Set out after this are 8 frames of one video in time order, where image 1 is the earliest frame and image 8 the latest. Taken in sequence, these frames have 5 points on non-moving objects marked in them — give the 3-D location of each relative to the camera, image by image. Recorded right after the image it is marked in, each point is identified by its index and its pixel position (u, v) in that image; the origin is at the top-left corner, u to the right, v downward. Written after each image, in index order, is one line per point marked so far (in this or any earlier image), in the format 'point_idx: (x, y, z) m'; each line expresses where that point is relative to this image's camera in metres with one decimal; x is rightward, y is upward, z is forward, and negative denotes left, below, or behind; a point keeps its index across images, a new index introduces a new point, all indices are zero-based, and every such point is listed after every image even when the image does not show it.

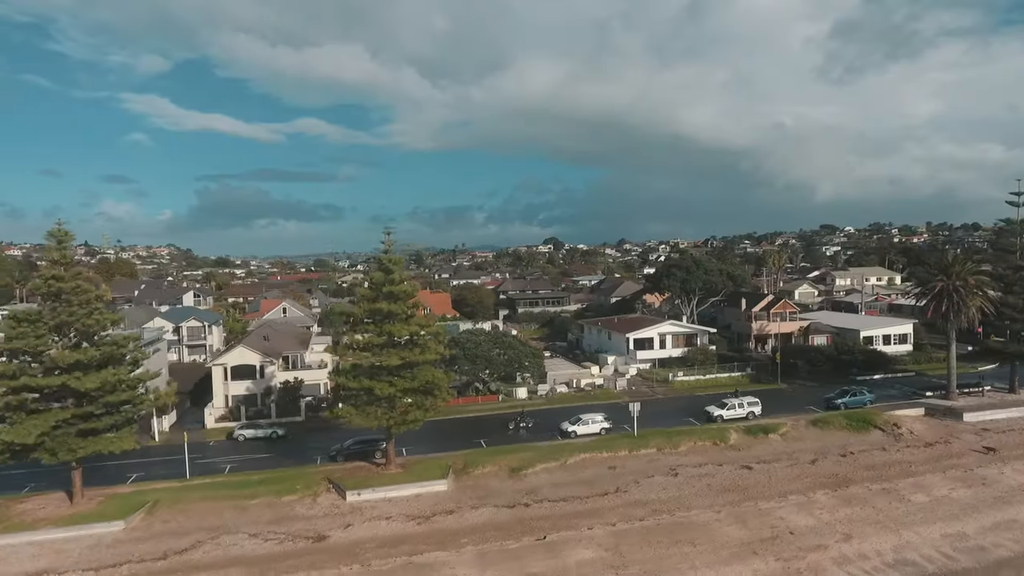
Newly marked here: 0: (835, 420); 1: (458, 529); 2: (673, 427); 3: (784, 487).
0: (+5.7, -2.3, +19.6) m
1: (-0.6, -2.9, +13.4) m
2: (+2.7, -2.3, +18.9) m
3: (+3.8, -2.8, +15.5) m
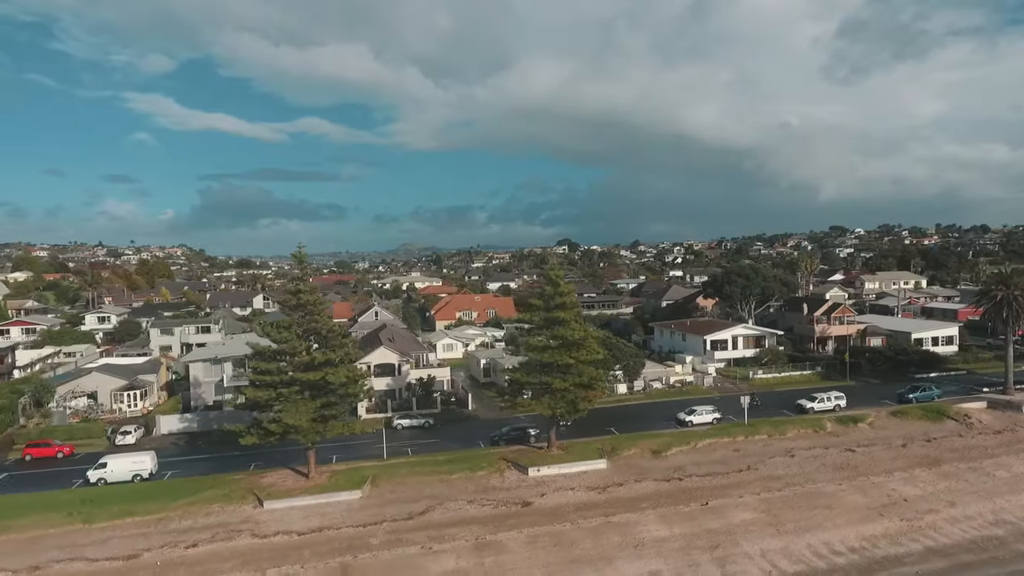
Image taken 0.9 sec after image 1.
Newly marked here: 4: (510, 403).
0: (+8.2, -2.5, +22.7) m
1: (+1.8, -3.1, +16.5) m
2: (+5.2, -2.5, +21.9) m
3: (+6.3, -3.0, +18.5) m
4: (+0.3, -1.9, +19.6) m
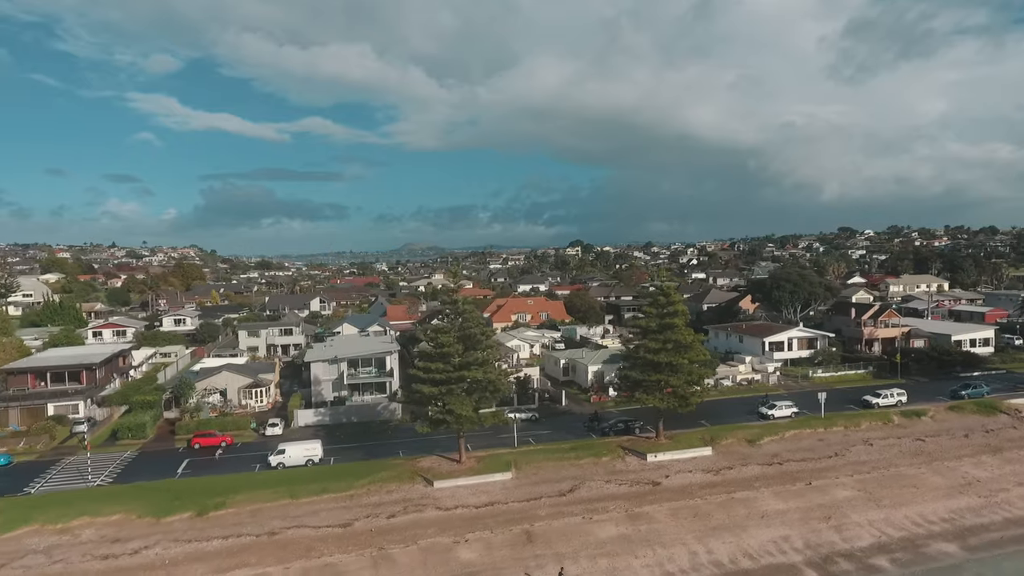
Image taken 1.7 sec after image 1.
0: (+10.4, -2.7, +25.4) m
1: (+4.1, -3.3, +19.2) m
2: (+7.4, -2.7, +24.7) m
3: (+8.5, -3.1, +21.2) m
4: (+2.5, -2.0, +22.3) m
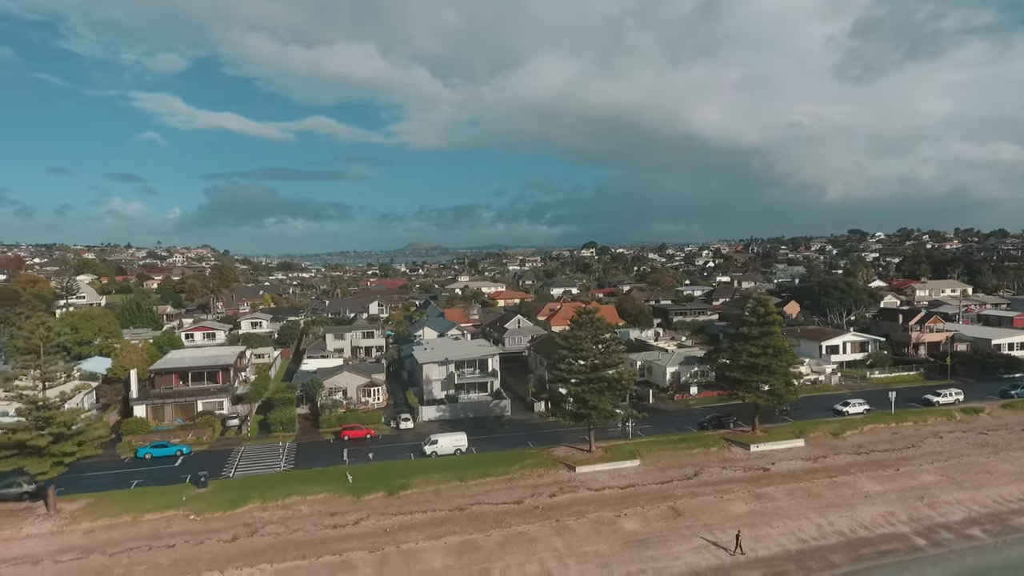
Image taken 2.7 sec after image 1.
0: (+13.0, -3.0, +28.4) m
1: (+6.6, -3.6, +22.3) m
2: (+10.0, -3.0, +27.7) m
3: (+11.0, -3.4, +24.3) m
4: (+5.1, -2.3, +25.4) m
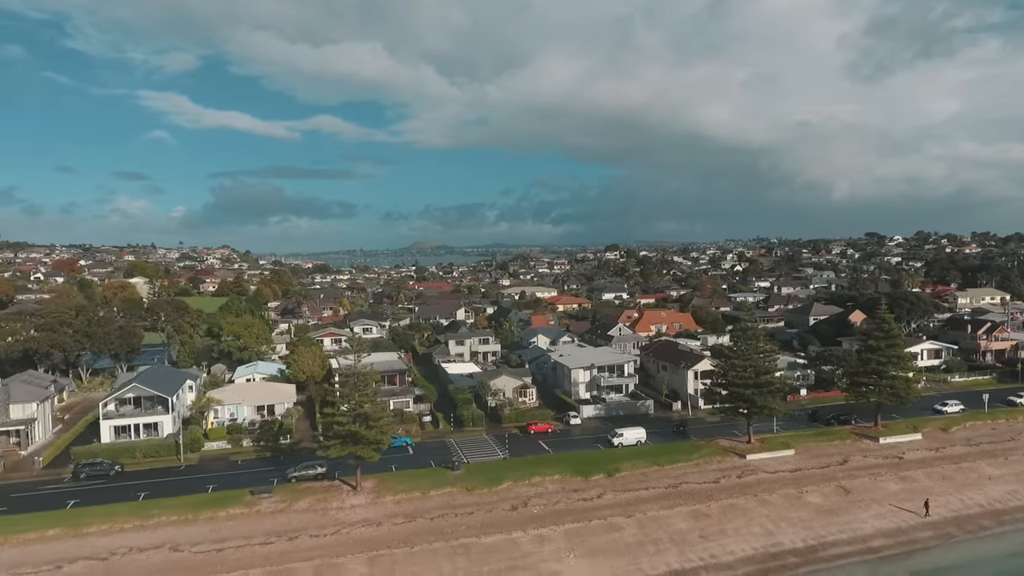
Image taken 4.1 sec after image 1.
0: (+17.4, -3.5, +33.3) m
1: (+11.0, -4.1, +27.2) m
2: (+14.4, -3.5, +32.7) m
3: (+15.4, -4.0, +29.2) m
4: (+9.5, -2.8, +30.4) m
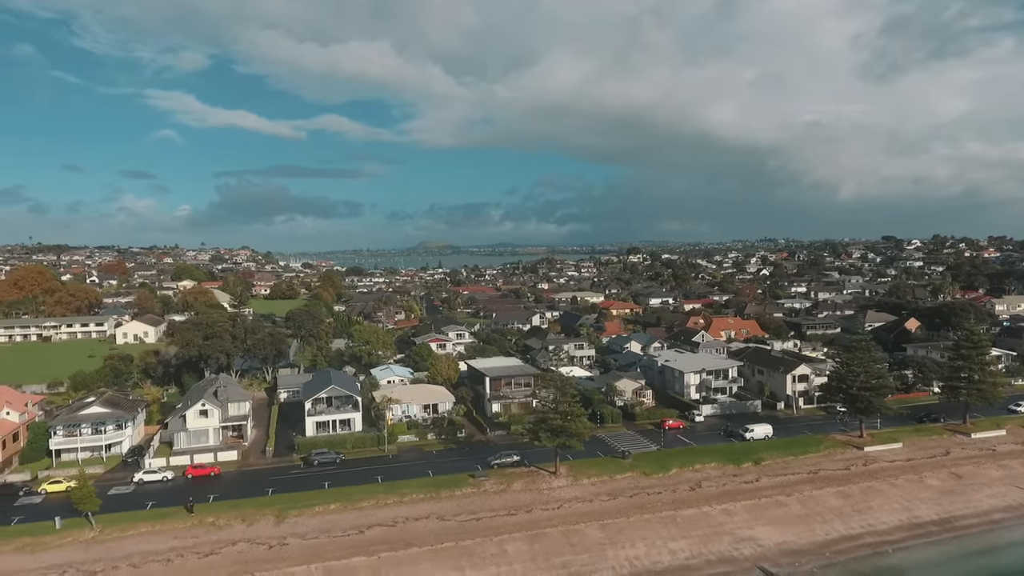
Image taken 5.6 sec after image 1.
0: (+21.8, -4.1, +38.3) m
1: (+15.4, -4.6, +32.2) m
2: (+18.8, -4.1, +37.6) m
3: (+19.8, -4.5, +34.1) m
4: (+13.9, -3.4, +35.3) m
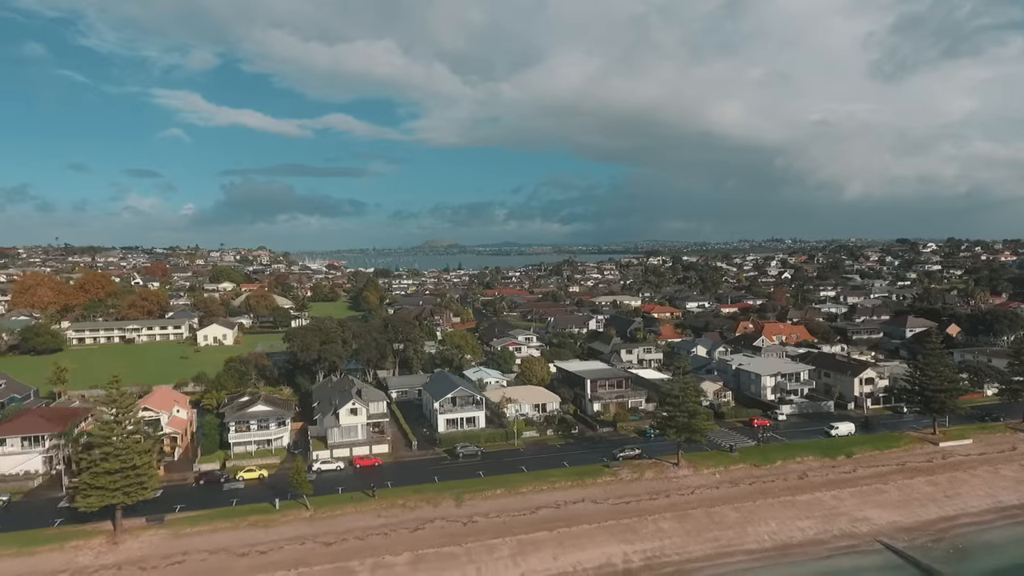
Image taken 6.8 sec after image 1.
0: (+25.6, -4.5, +42.4) m
1: (+19.1, -5.1, +36.4) m
2: (+22.6, -4.5, +41.7) m
3: (+23.6, -5.0, +38.3) m
4: (+17.7, -3.8, +39.5) m
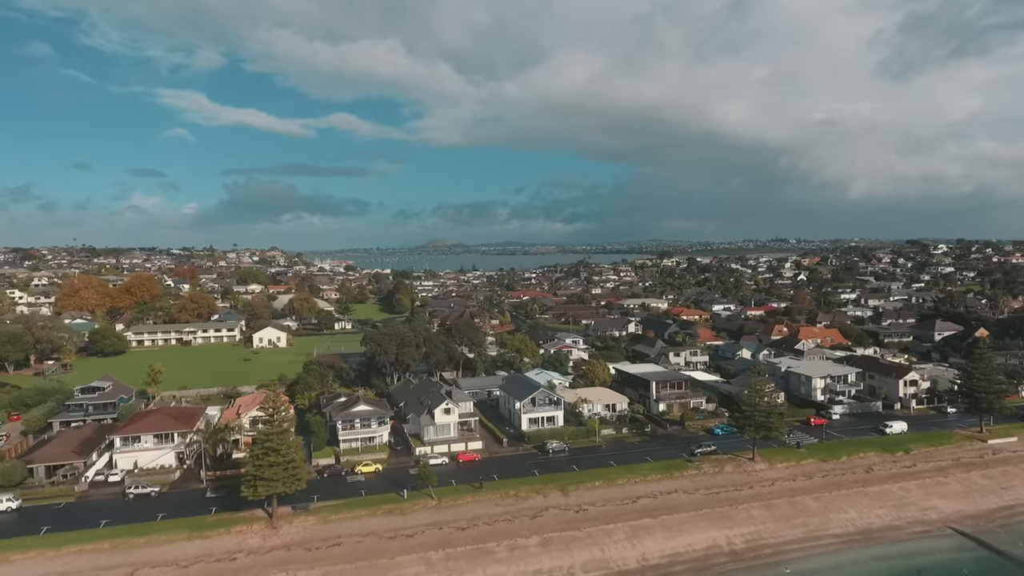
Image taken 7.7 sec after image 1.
0: (+28.5, -4.9, +45.5) m
1: (+22.0, -5.4, +39.5) m
2: (+25.5, -4.9, +44.9) m
3: (+26.5, -5.3, +41.4) m
4: (+20.6, -4.2, +42.6) m
